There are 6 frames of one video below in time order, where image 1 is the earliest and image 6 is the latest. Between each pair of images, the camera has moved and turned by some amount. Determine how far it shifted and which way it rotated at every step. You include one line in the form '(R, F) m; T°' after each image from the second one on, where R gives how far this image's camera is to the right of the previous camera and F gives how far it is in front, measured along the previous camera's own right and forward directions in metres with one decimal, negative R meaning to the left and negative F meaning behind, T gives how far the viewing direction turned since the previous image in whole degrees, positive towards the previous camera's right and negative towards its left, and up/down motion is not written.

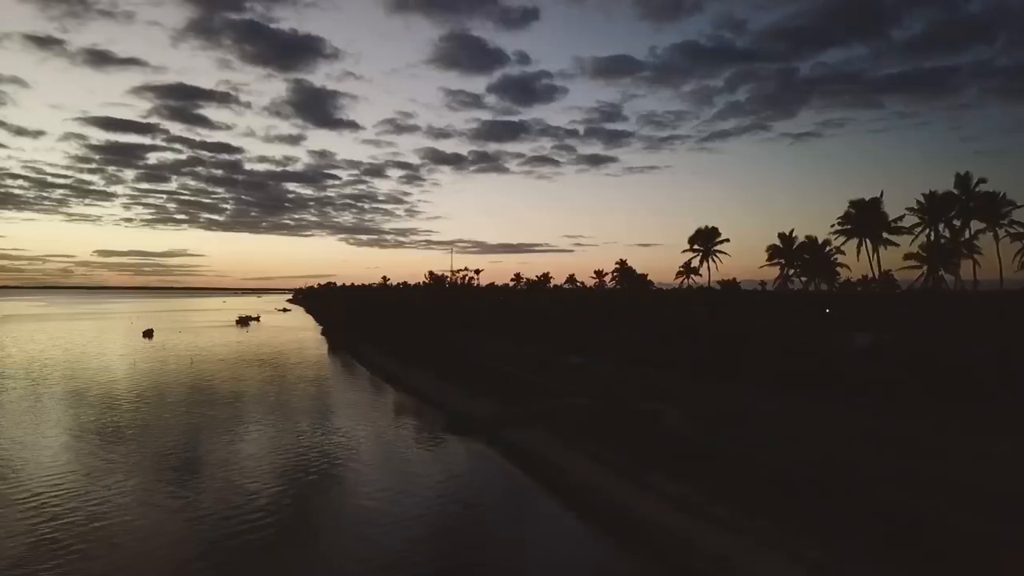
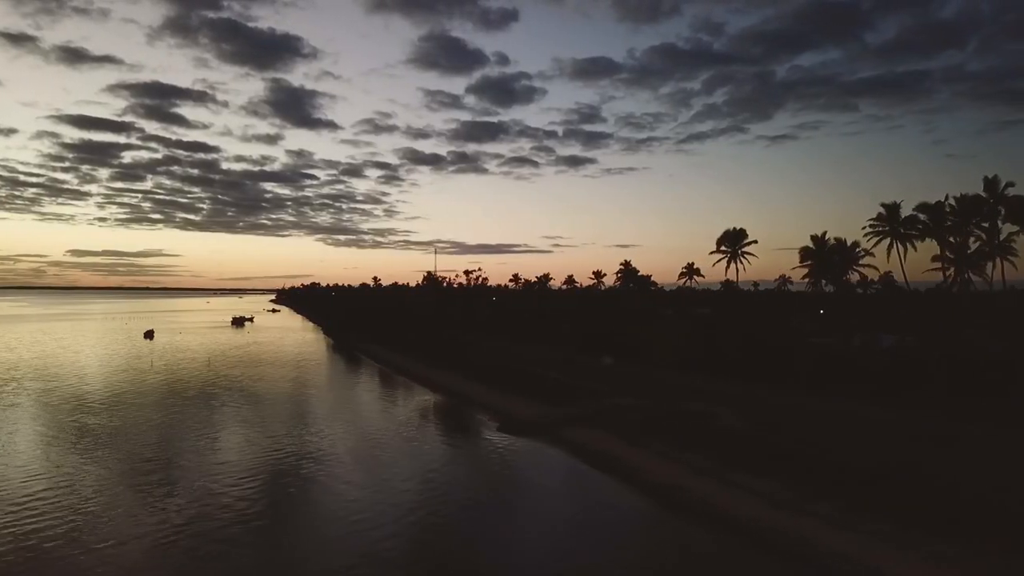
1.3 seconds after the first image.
(-1.3, -0.1) m; +1°
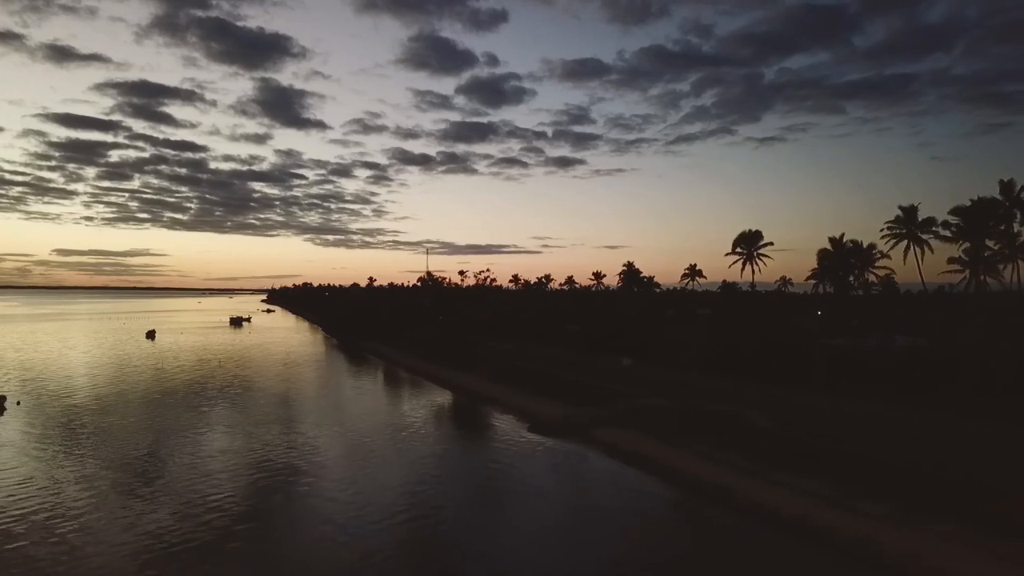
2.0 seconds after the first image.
(-0.7, 0.0) m; 0°
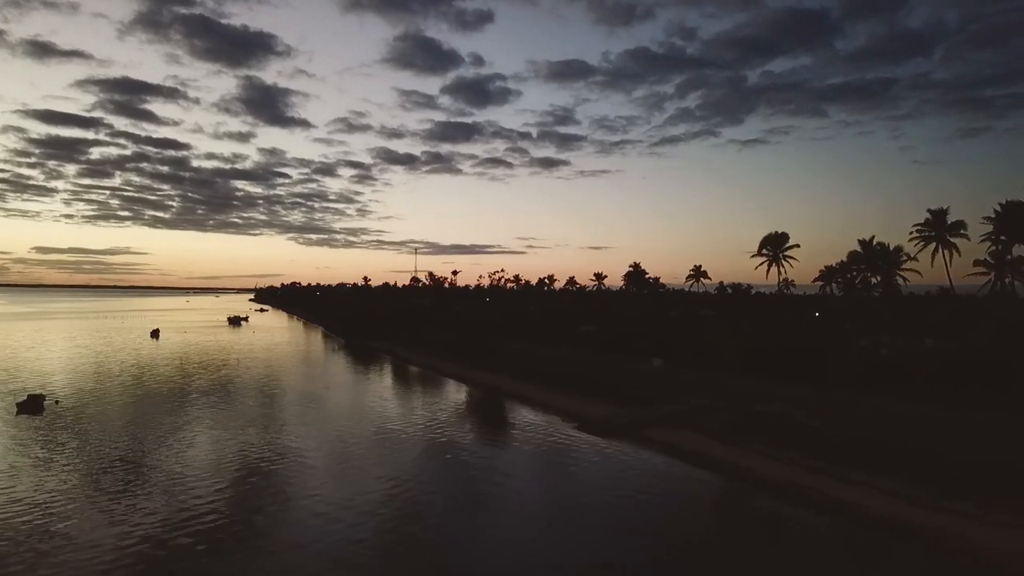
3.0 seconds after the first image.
(-1.1, -0.1) m; +1°
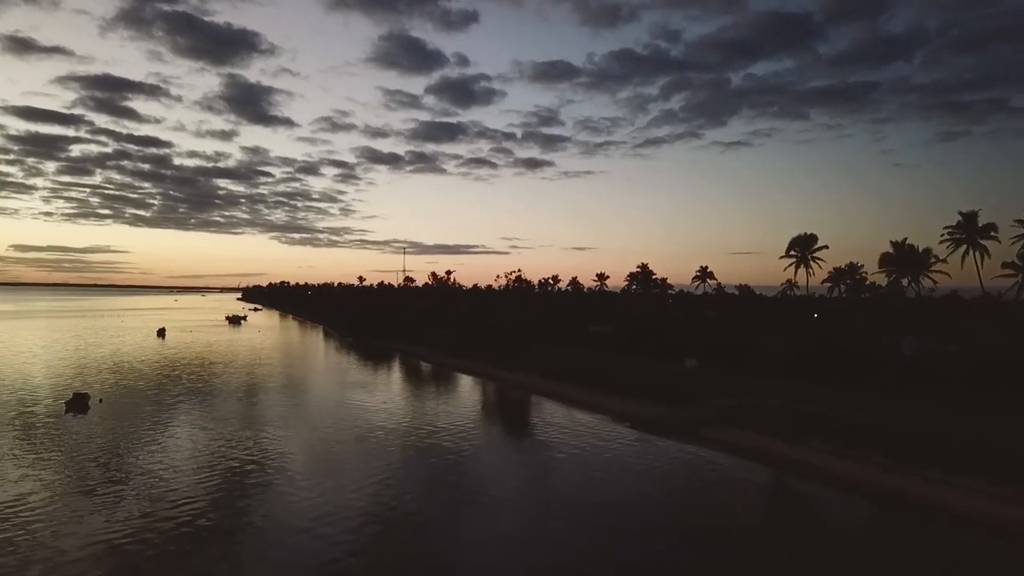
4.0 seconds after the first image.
(-1.2, -0.1) m; +1°
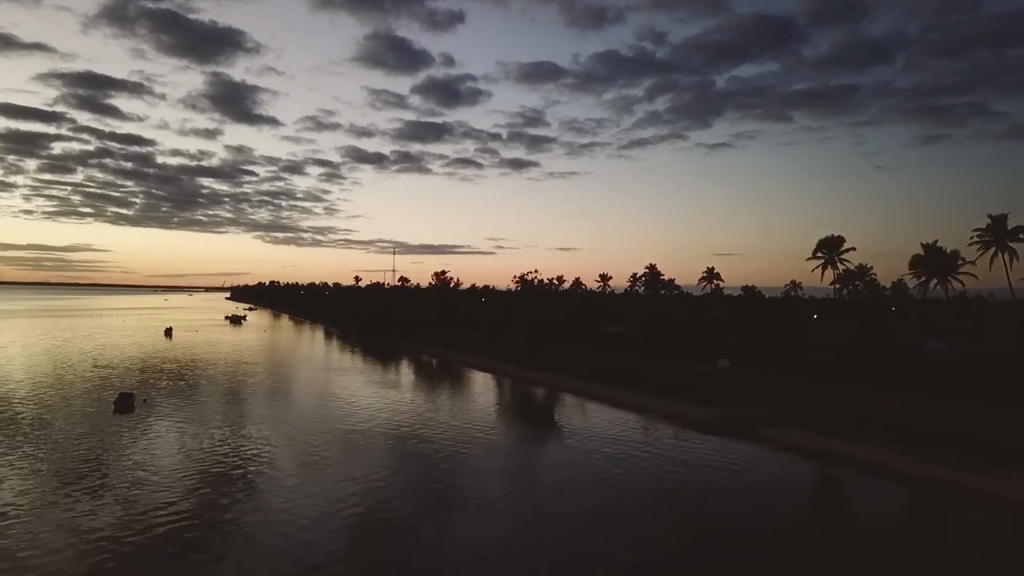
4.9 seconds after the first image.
(-1.2, -0.1) m; 0°
